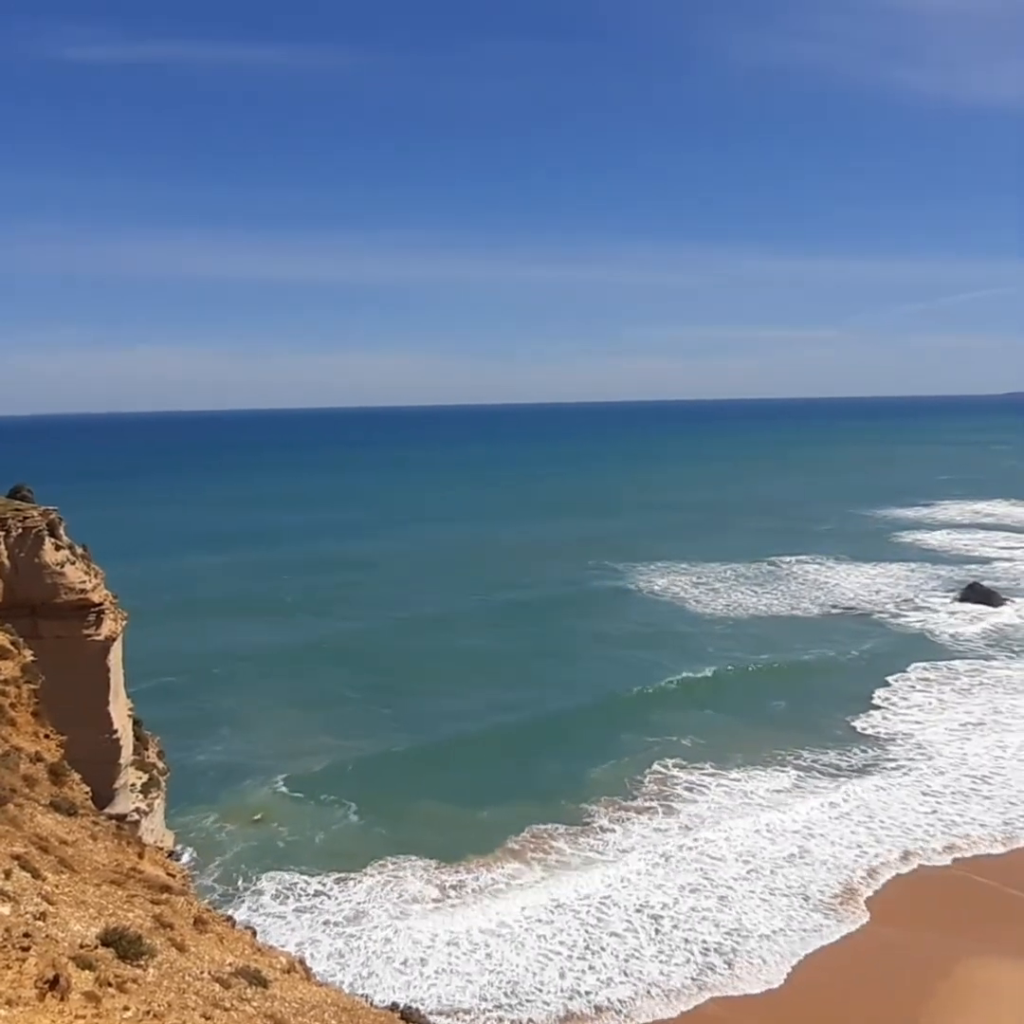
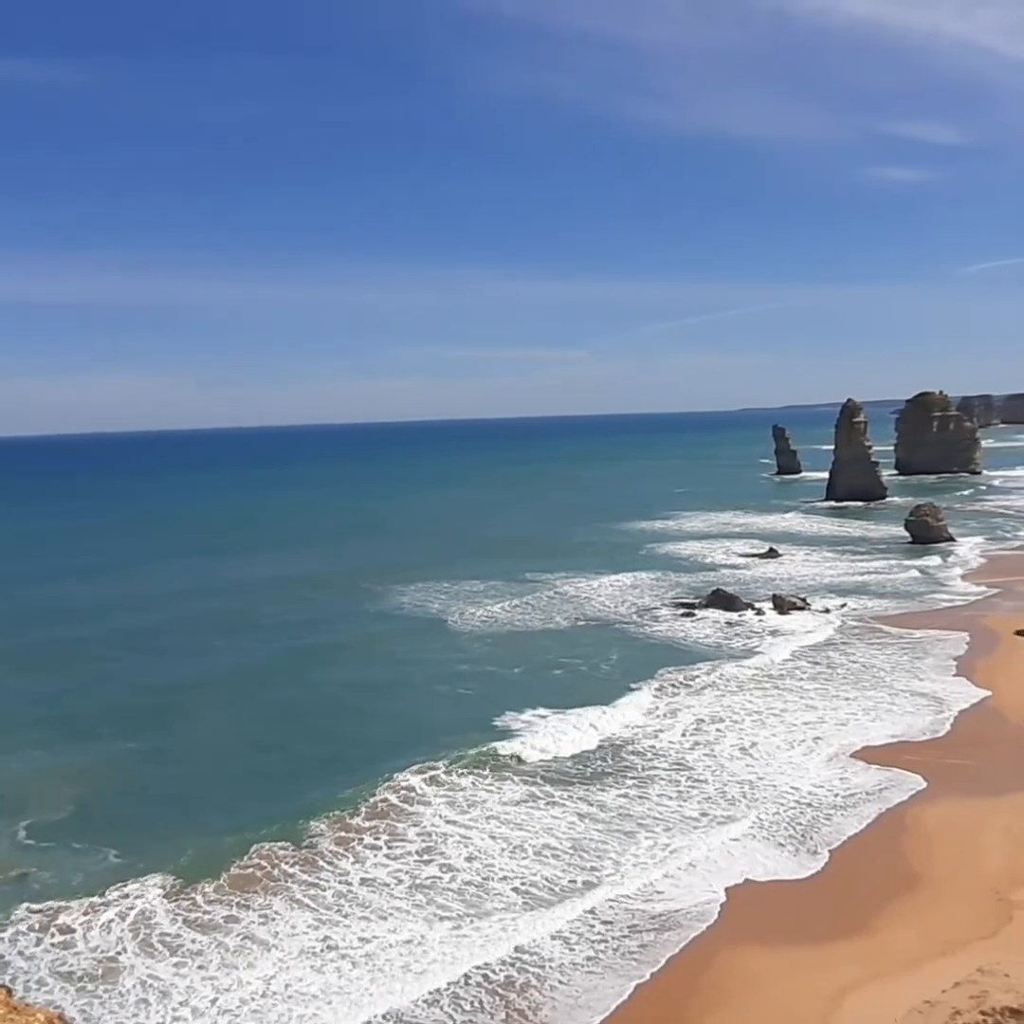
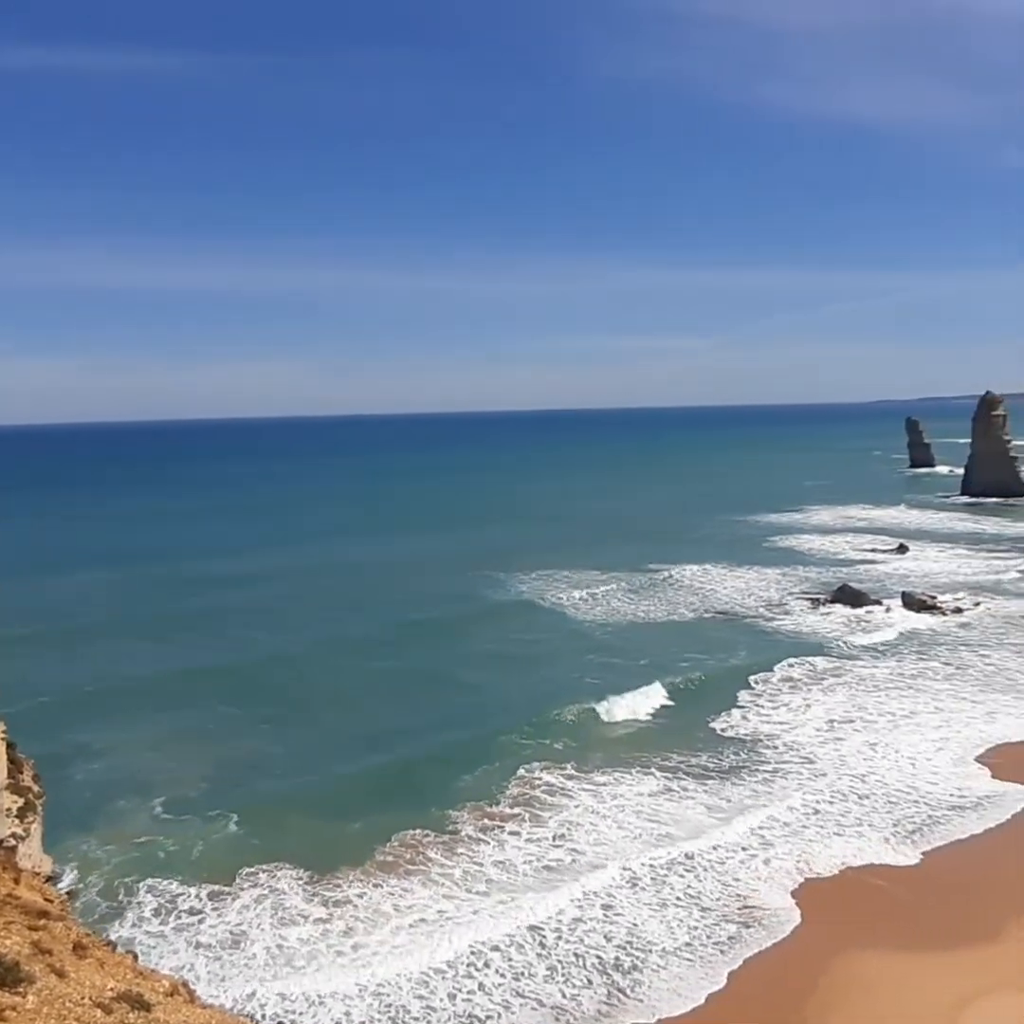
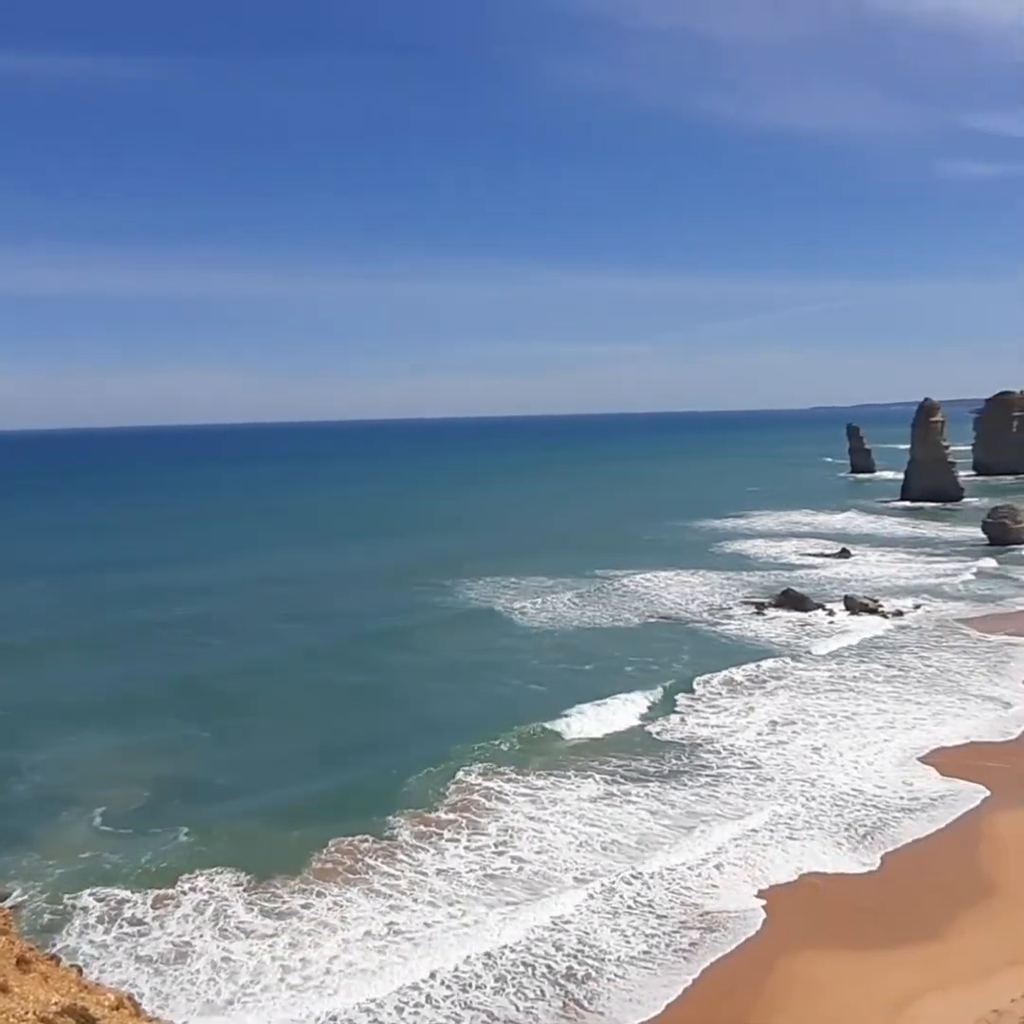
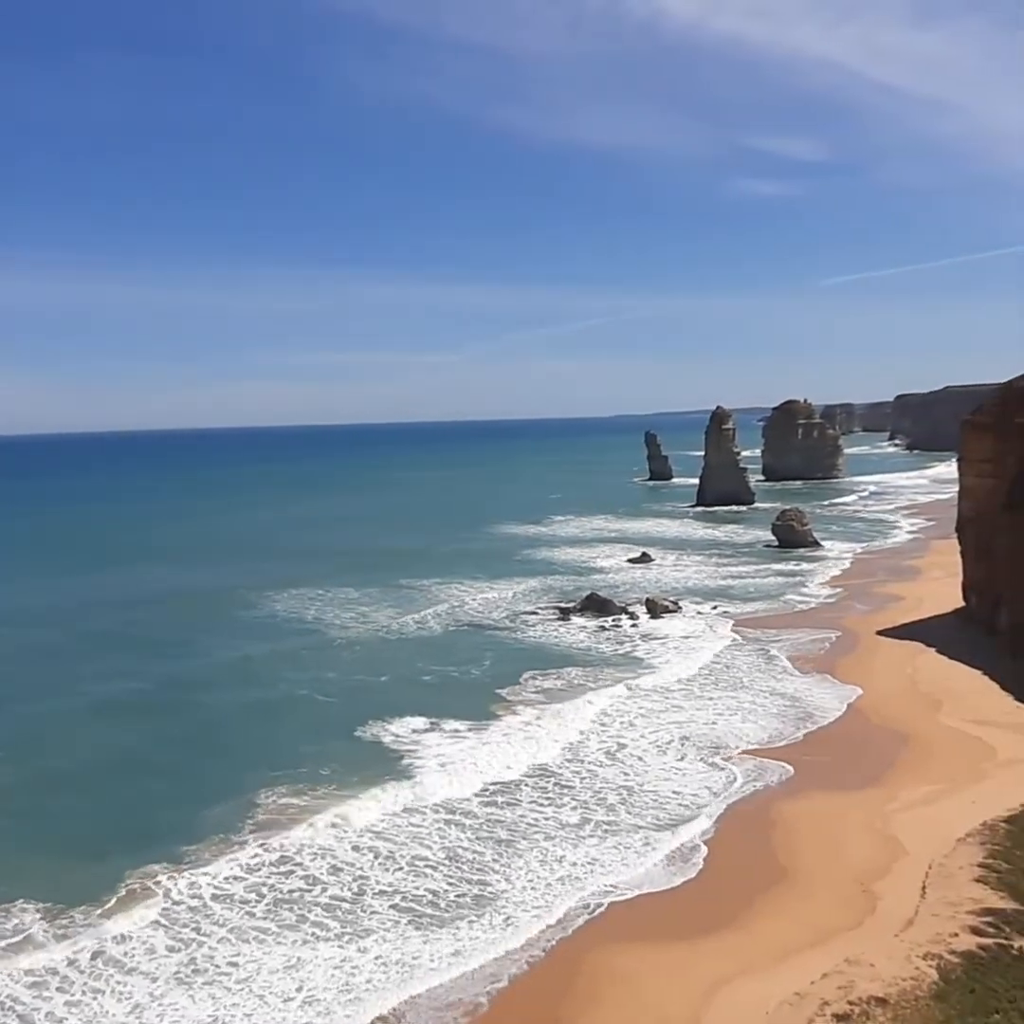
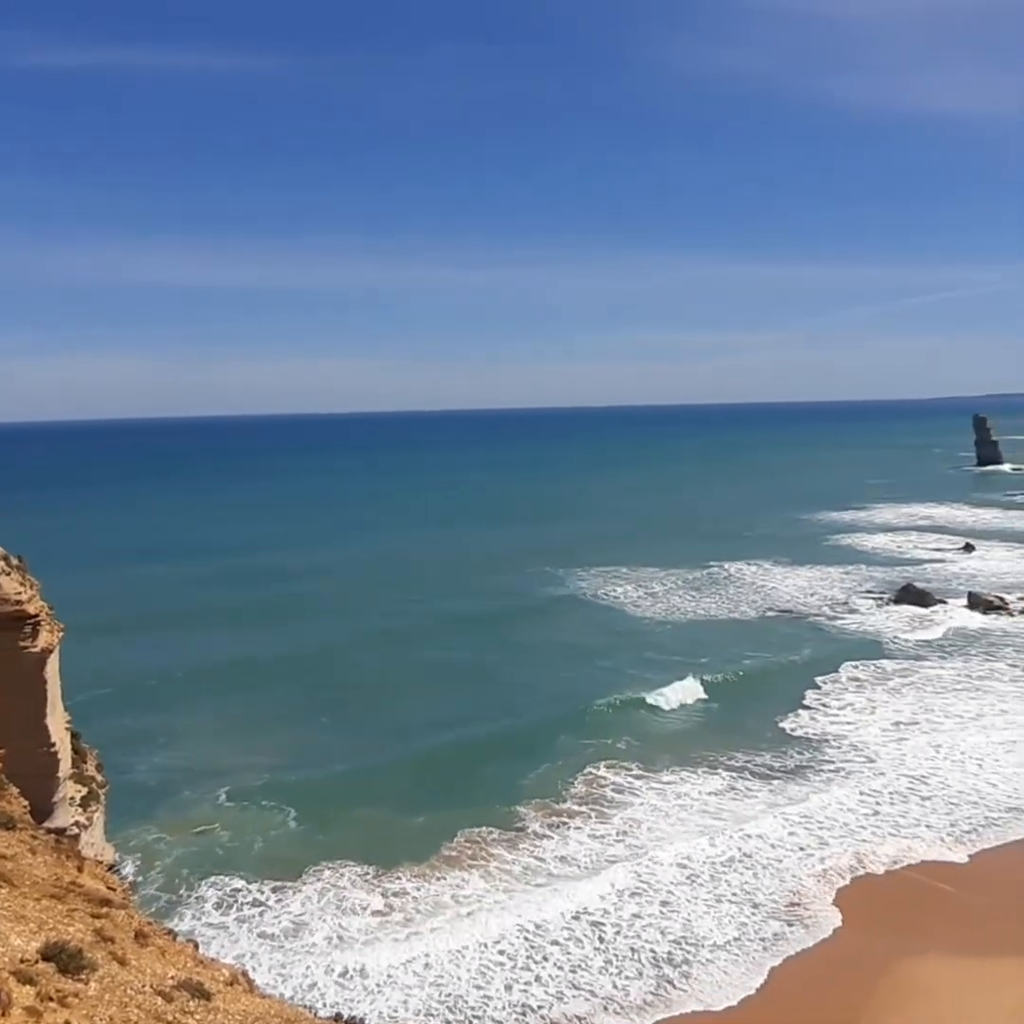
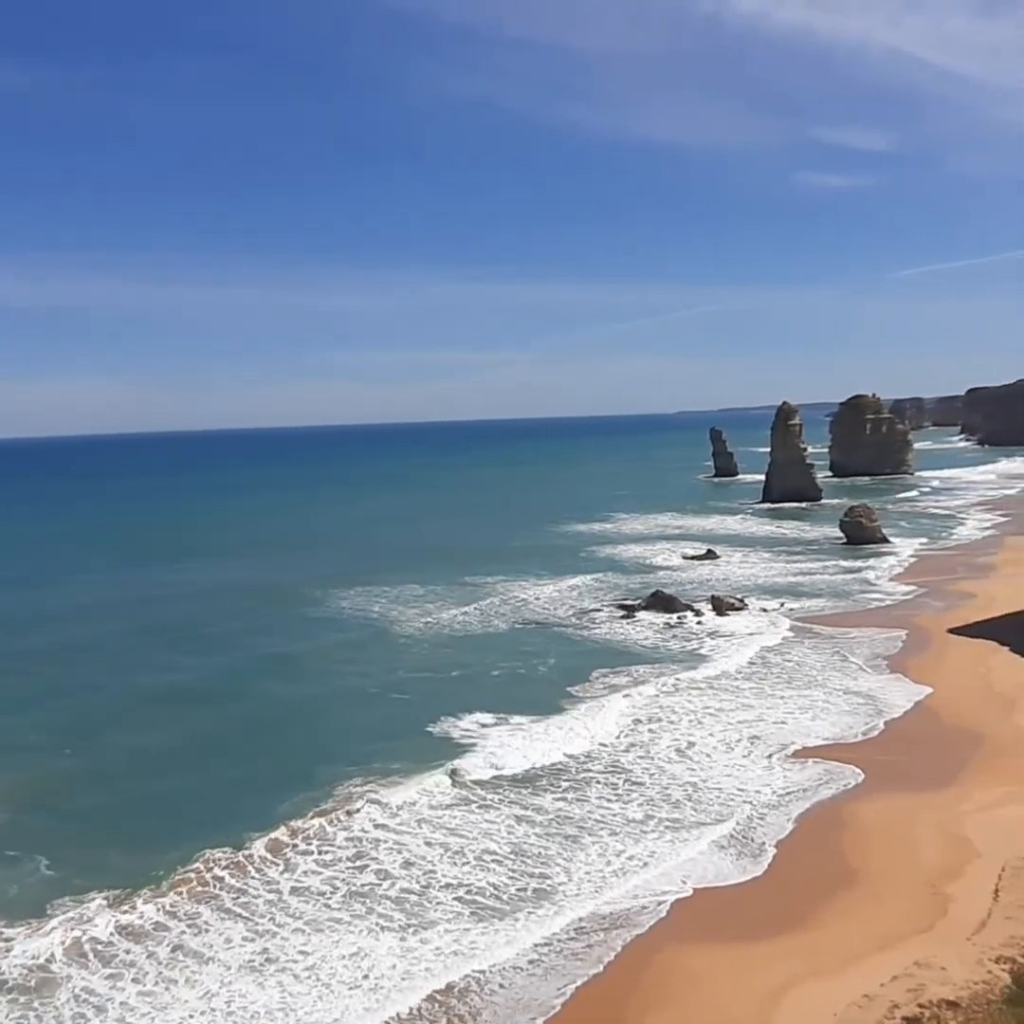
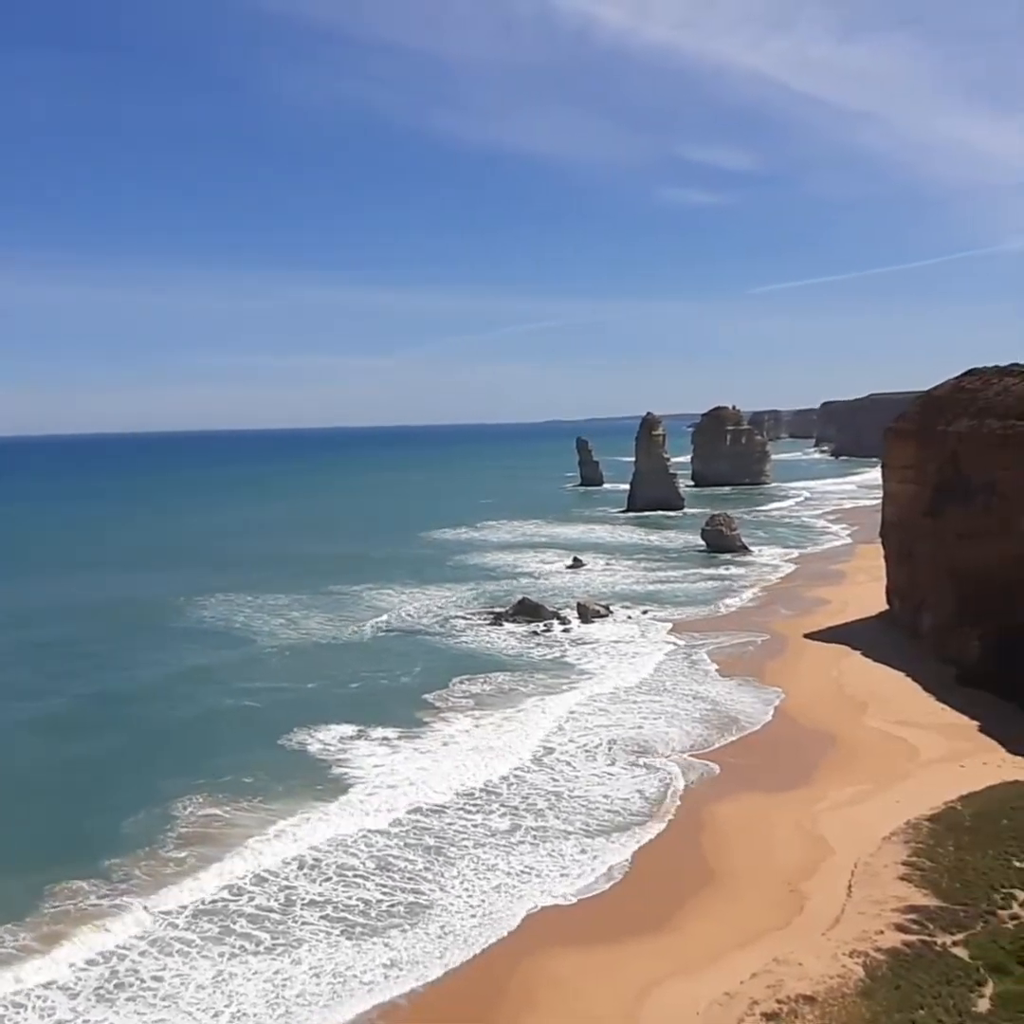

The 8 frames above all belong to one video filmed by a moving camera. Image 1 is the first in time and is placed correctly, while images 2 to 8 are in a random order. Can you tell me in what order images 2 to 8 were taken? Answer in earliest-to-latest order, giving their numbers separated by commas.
6, 3, 4, 2, 7, 5, 8
